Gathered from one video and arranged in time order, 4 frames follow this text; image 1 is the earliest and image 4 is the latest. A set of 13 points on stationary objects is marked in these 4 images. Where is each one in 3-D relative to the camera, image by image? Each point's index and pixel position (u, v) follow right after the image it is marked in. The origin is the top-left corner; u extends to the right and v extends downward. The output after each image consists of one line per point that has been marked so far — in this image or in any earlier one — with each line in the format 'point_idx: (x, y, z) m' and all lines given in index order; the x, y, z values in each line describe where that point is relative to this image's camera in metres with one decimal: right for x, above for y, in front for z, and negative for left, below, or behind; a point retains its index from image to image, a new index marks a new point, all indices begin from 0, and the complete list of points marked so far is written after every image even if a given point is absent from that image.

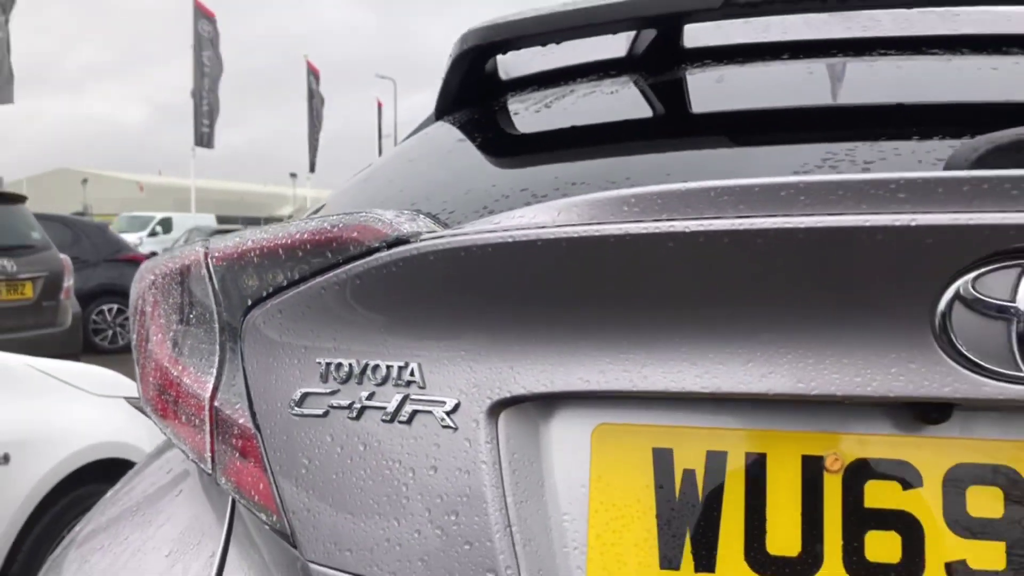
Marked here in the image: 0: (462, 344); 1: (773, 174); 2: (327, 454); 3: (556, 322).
0: (0.0, 0.0, +0.7) m
1: (+0.2, +0.1, +0.9) m
2: (-0.1, -0.1, +0.8) m
3: (0.0, 0.0, +0.7) m
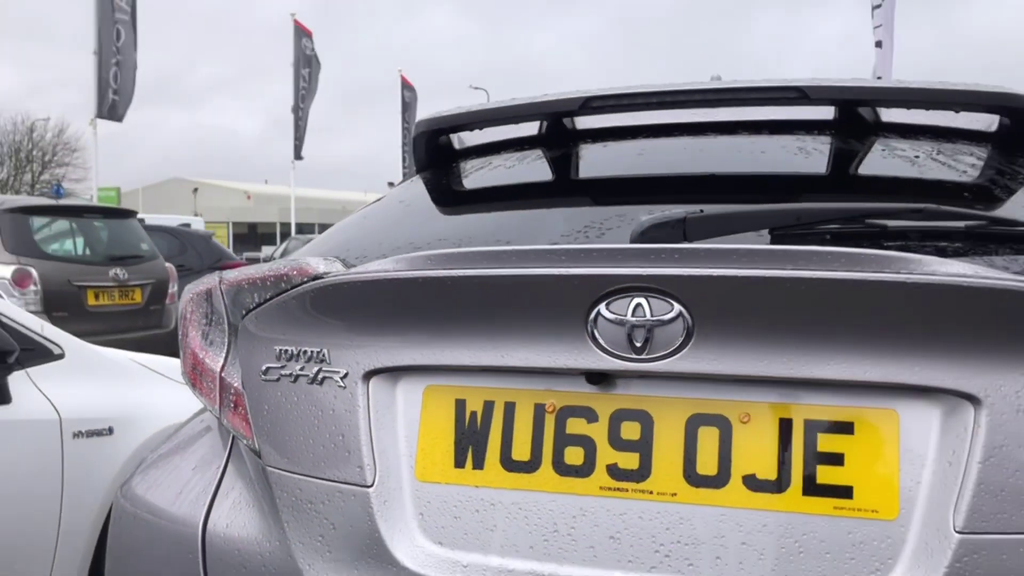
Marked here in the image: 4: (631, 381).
0: (-0.2, -0.1, +1.3) m
1: (+0.1, +0.1, +1.4) m
2: (-0.3, -0.2, +1.3) m
3: (-0.1, 0.0, +1.2) m
4: (+0.1, -0.1, +1.2) m
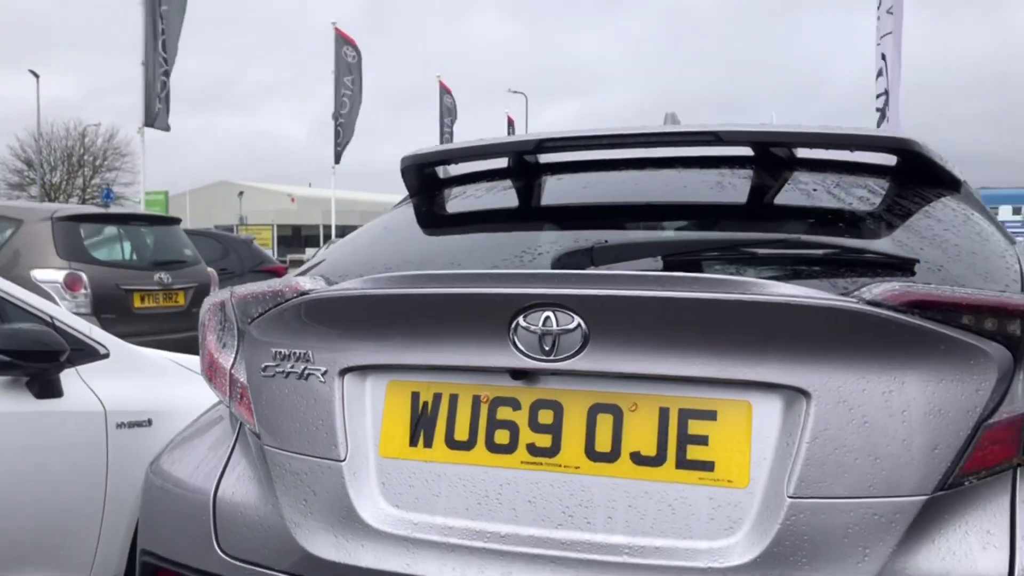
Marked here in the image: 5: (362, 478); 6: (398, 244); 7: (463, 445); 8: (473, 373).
0: (-0.3, -0.1, +1.6) m
1: (0.0, 0.0, +1.7) m
2: (-0.4, -0.2, +1.6) m
3: (-0.2, -0.1, +1.6) m
4: (0.0, -0.1, +1.5) m
5: (-0.2, -0.3, +1.5) m
6: (-0.2, +0.1, +1.9) m
7: (-0.1, -0.2, +1.5) m
8: (-0.1, -0.1, +1.5) m
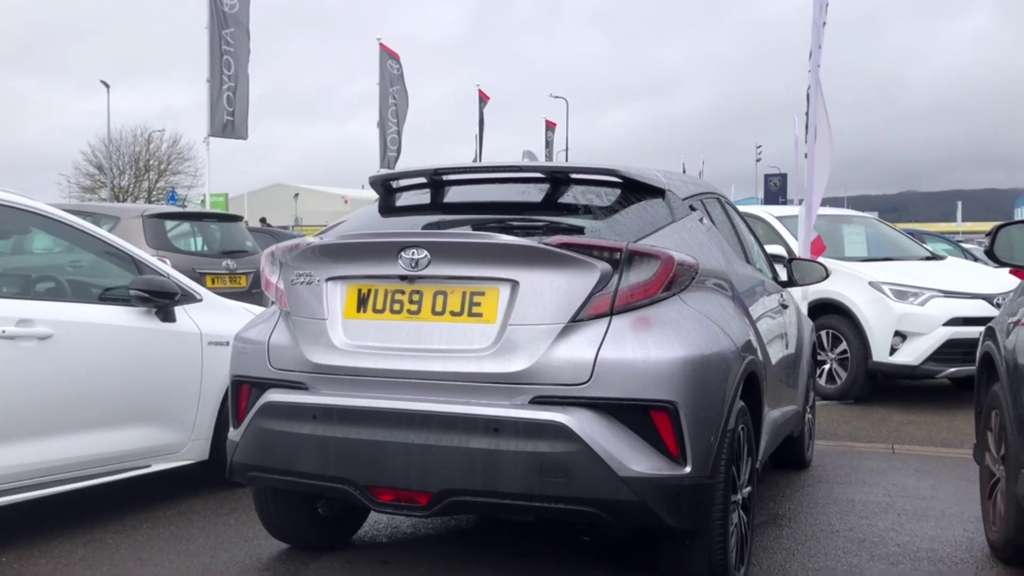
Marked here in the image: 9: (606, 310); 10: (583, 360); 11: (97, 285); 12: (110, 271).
0: (-0.7, +0.1, +3.4) m
1: (-0.4, +0.2, +3.5) m
2: (-0.8, 0.0, +3.5) m
3: (-0.6, +0.1, +3.4) m
4: (-0.3, 0.0, +3.3) m
5: (-0.6, -0.1, +3.3) m
6: (-0.6, +0.2, +3.7) m
7: (-0.4, -0.1, +3.3) m
8: (-0.4, 0.0, +3.3) m
9: (+0.3, -0.1, +3.1) m
10: (+0.2, -0.2, +3.0) m
11: (-2.0, 0.0, +4.7) m
12: (-2.0, +0.1, +4.9) m
